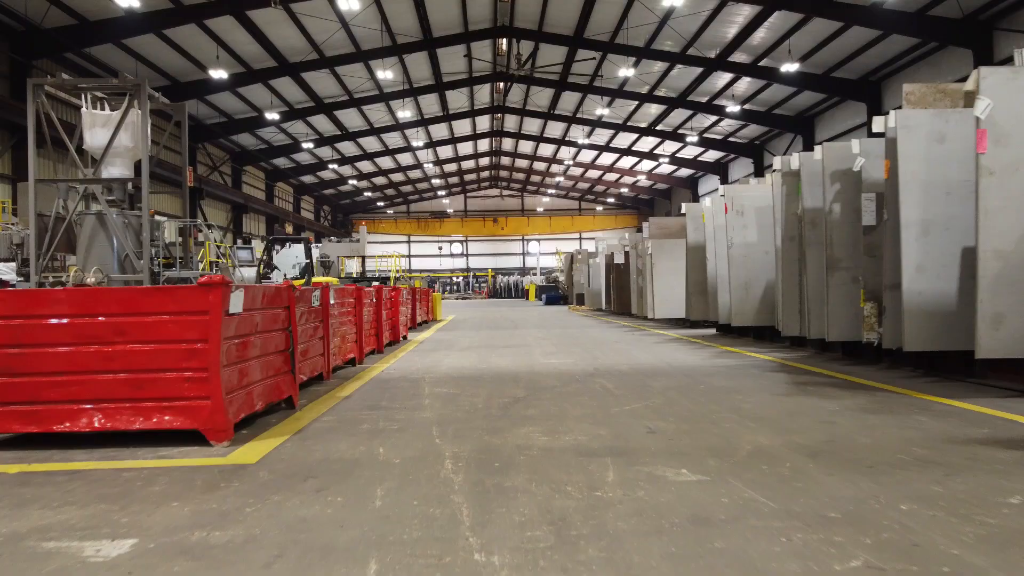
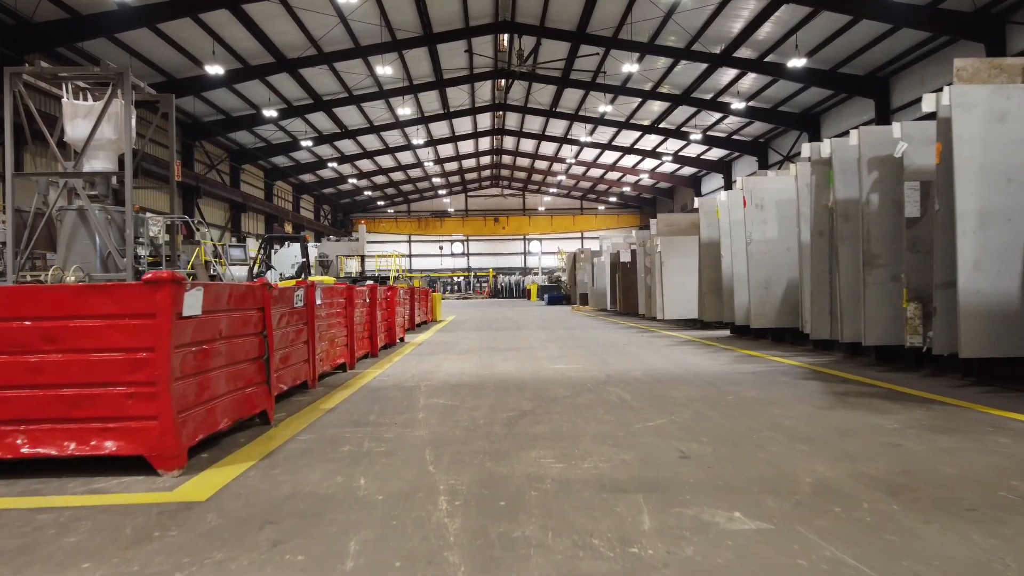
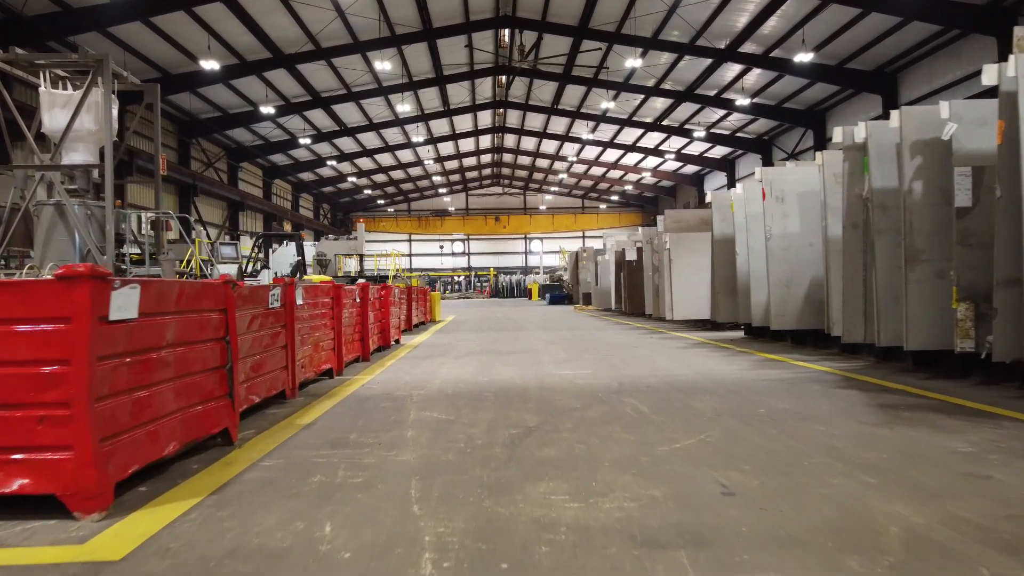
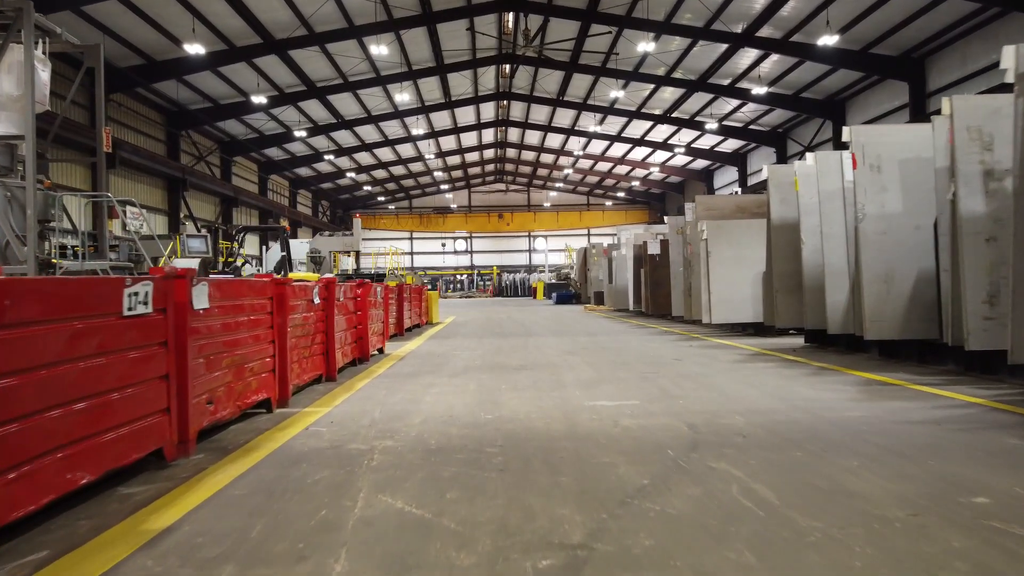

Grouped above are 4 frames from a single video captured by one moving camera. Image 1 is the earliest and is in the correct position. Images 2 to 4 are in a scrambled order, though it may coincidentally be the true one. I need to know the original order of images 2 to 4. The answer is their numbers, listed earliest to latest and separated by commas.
2, 3, 4
